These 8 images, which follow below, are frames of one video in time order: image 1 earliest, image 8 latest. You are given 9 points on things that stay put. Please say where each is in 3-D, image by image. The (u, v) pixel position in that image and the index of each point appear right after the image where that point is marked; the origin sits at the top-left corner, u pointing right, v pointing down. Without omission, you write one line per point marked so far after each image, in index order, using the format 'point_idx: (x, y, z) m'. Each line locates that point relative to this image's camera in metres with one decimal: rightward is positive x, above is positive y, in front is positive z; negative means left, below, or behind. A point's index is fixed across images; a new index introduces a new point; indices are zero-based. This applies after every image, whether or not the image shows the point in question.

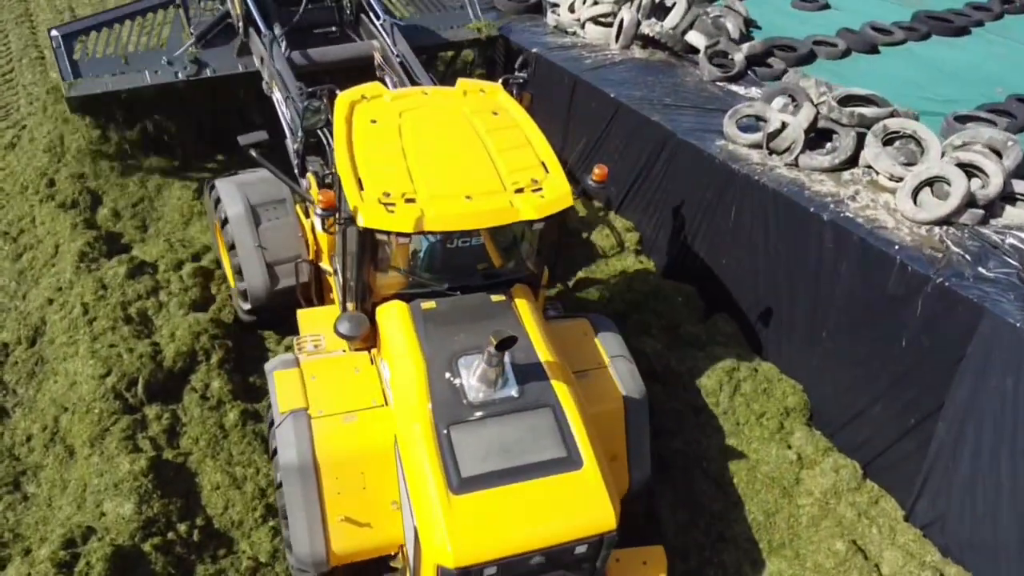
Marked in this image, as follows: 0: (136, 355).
0: (-2.1, -0.4, +4.5) m
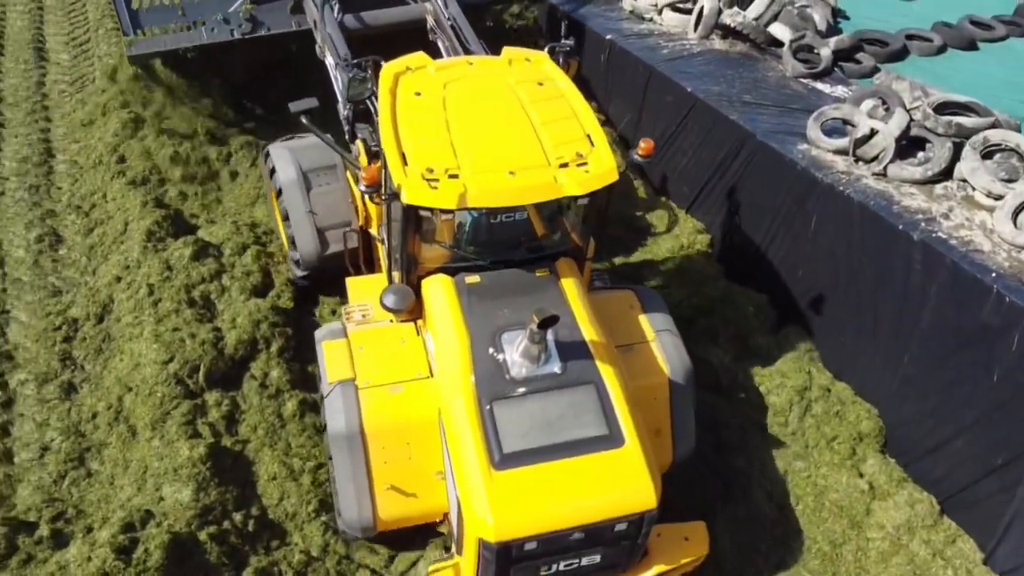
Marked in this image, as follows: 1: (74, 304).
0: (-1.8, -0.3, +4.5) m
1: (-2.7, -0.1, +5.0) m
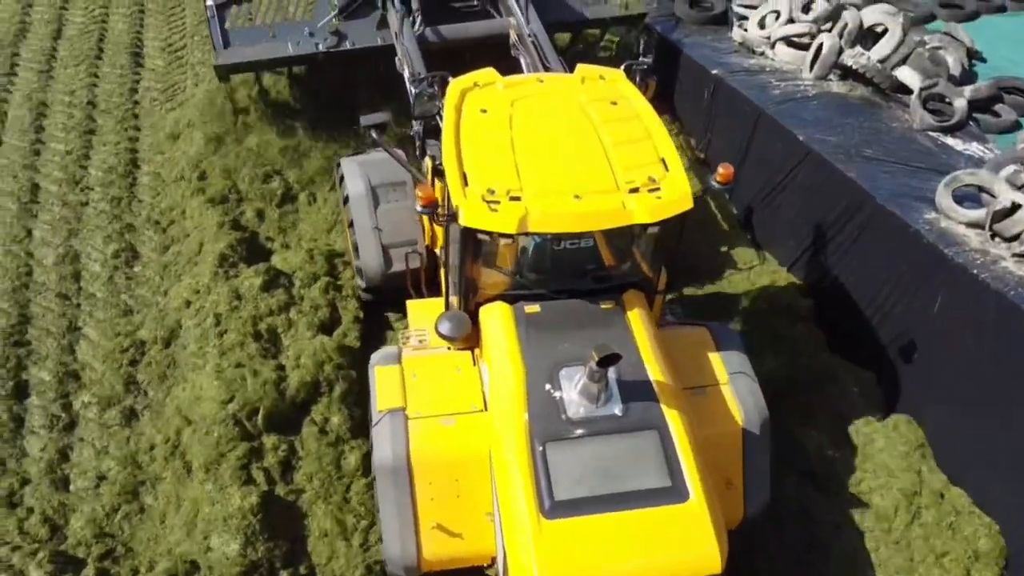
0: (-1.4, -0.5, +4.4) m
1: (-2.2, -0.2, +4.9) m
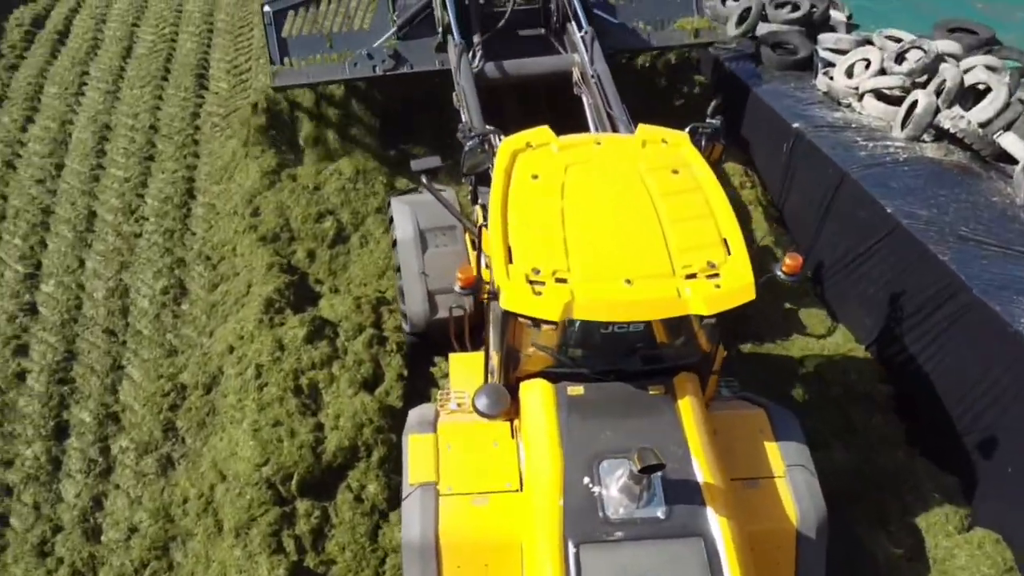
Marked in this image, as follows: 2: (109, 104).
0: (-1.1, -0.8, +4.2) m
1: (-1.9, -0.5, +4.8) m
2: (-3.3, +1.5, +6.6) m
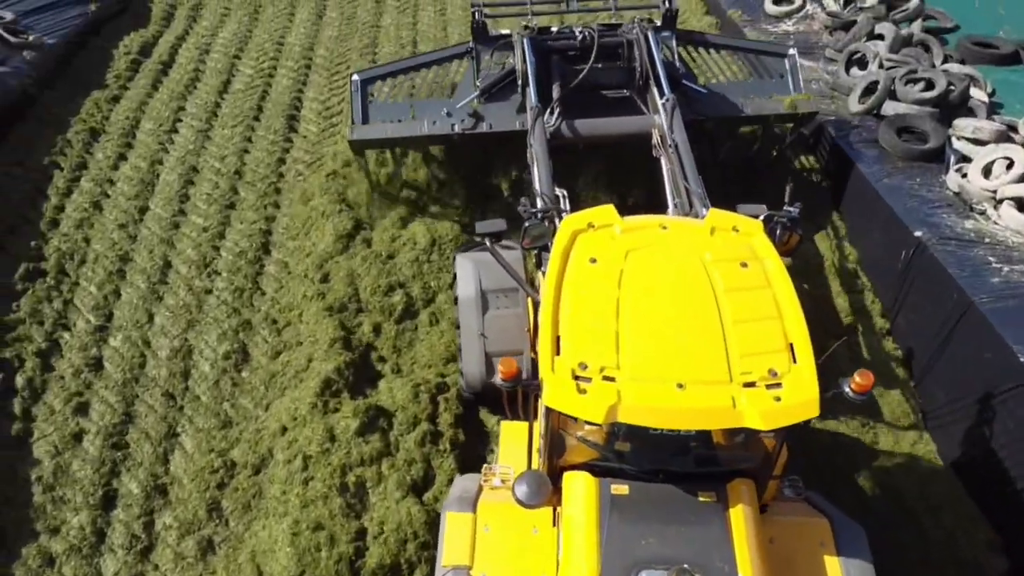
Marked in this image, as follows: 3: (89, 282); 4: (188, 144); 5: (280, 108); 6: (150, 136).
0: (-0.9, -1.3, +4.0) m
1: (-1.6, -0.9, +4.7) m
2: (-2.6, +1.2, +6.6) m
3: (-2.8, 0.0, +5.4) m
4: (-2.6, +1.2, +6.5) m
5: (-2.0, +1.6, +7.1) m
6: (-3.0, +1.2, +6.6) m
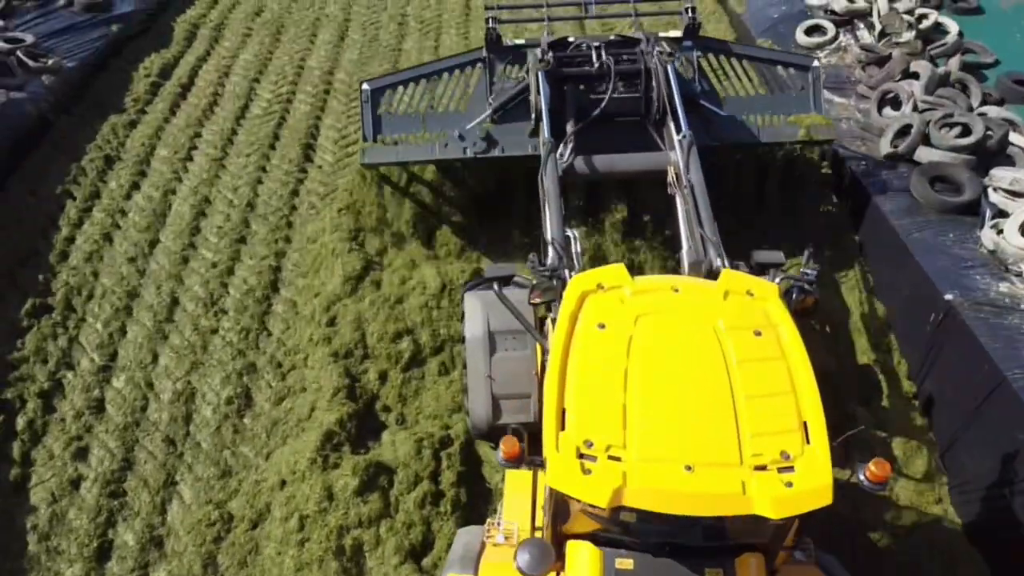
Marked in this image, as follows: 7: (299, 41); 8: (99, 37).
0: (-0.9, -1.6, +3.8) m
1: (-1.6, -1.2, +4.6) m
2: (-2.4, +0.9, +6.5) m
3: (-2.8, -0.2, +5.3) m
4: (-2.5, +0.9, +6.5) m
5: (-1.9, +1.3, +7.0) m
6: (-2.8, +1.0, +6.5) m
7: (-2.2, +2.6, +8.5) m
8: (-4.0, +2.5, +7.9) m
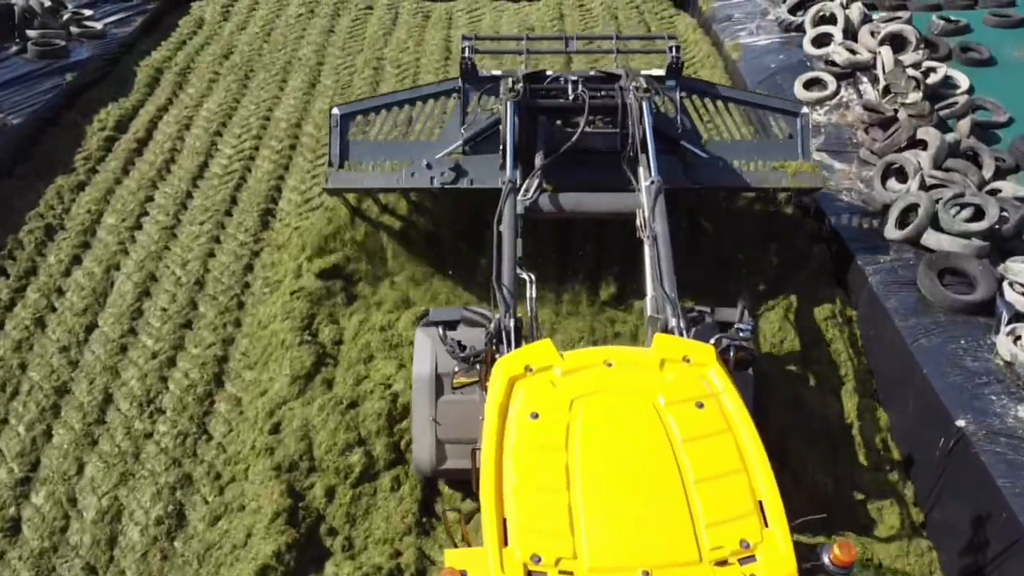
0: (-1.1, -2.2, +3.3) m
1: (-1.8, -1.8, +4.1) m
2: (-2.6, +0.3, +6.0) m
3: (-3.0, -0.8, +4.8) m
4: (-2.7, +0.3, +6.0) m
5: (-2.1, +0.7, +6.5) m
6: (-3.0, +0.4, +6.1) m
7: (-2.4, +2.0, +8.0) m
8: (-4.2, +1.9, +7.4) m
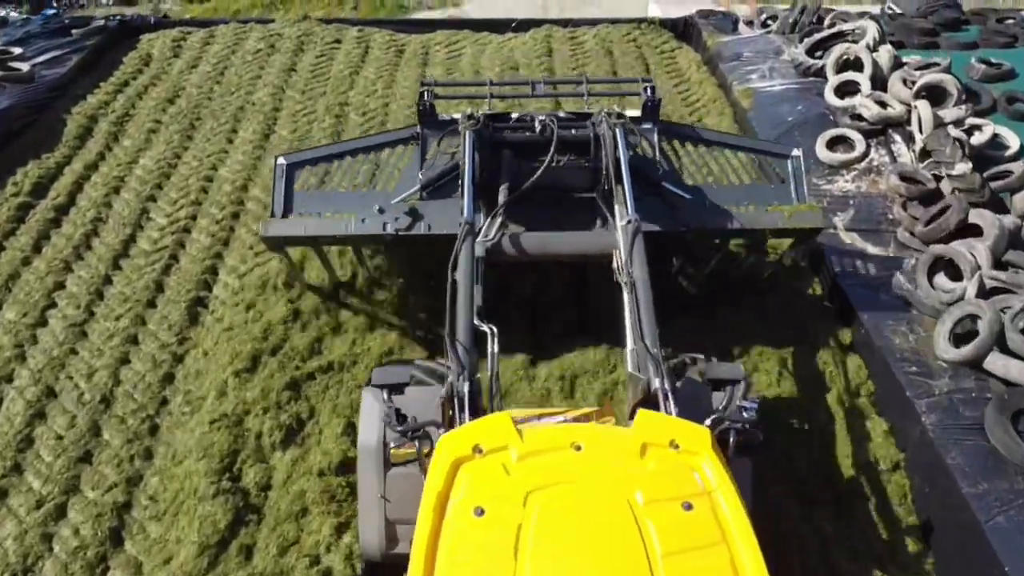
0: (-1.3, -2.9, +2.4) m
1: (-1.9, -2.5, +3.1) m
2: (-2.8, -0.4, +5.0) m
3: (-3.1, -1.5, +3.9) m
4: (-2.9, -0.4, +5.0) m
5: (-2.2, 0.0, +5.5) m
6: (-3.2, -0.3, +5.1) m
7: (-2.6, +1.3, +7.0) m
8: (-4.4, +1.2, +6.4) m
